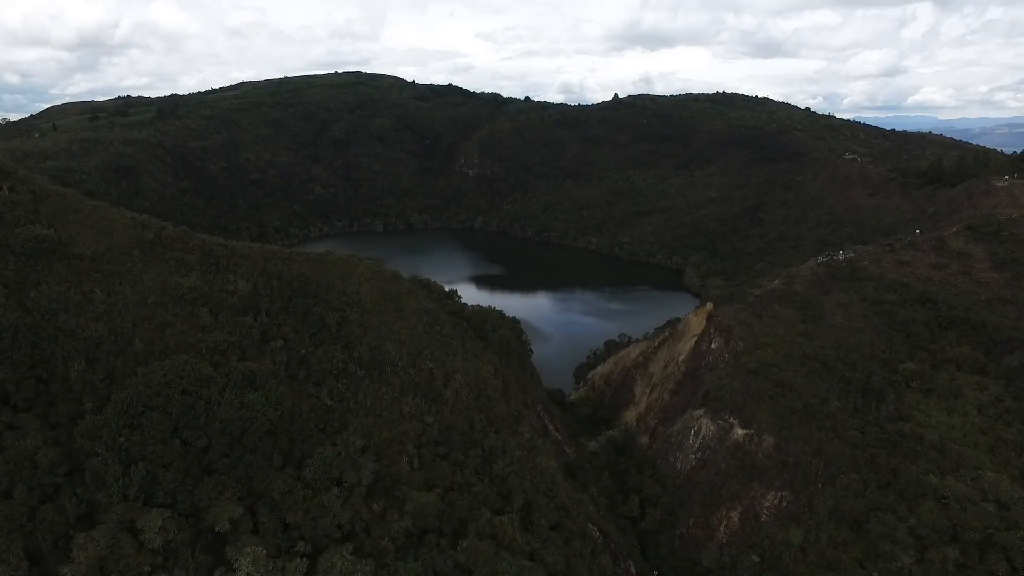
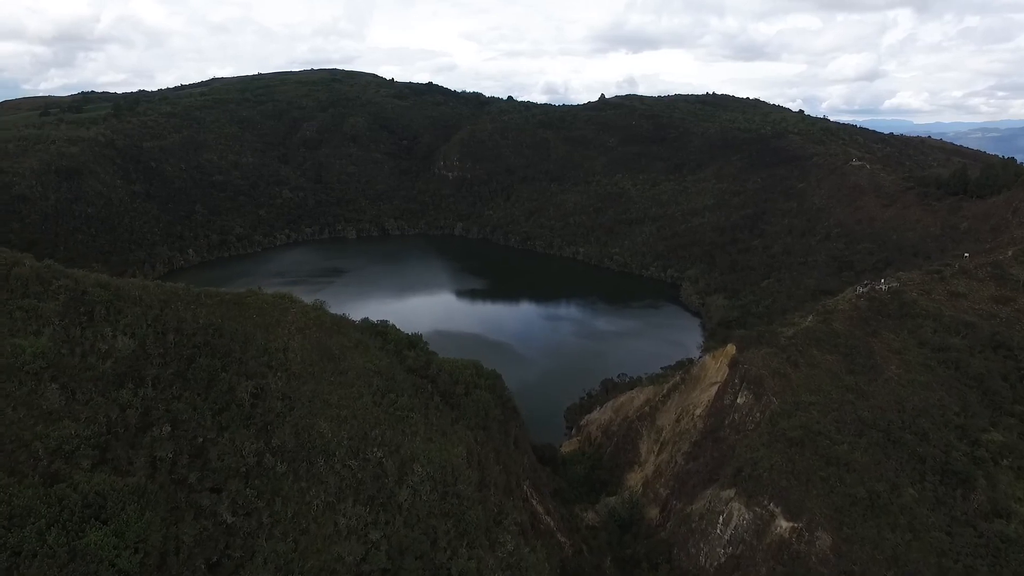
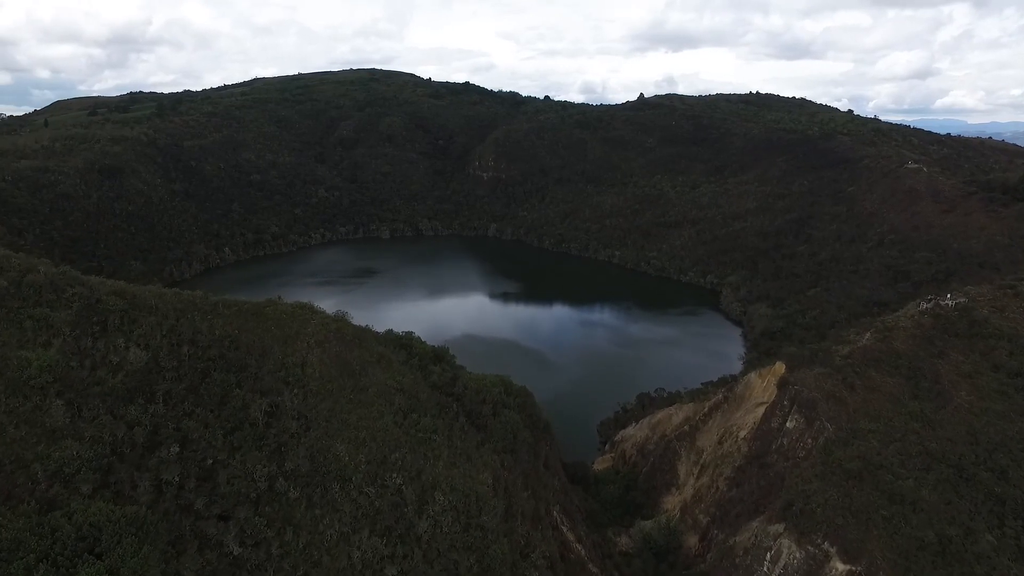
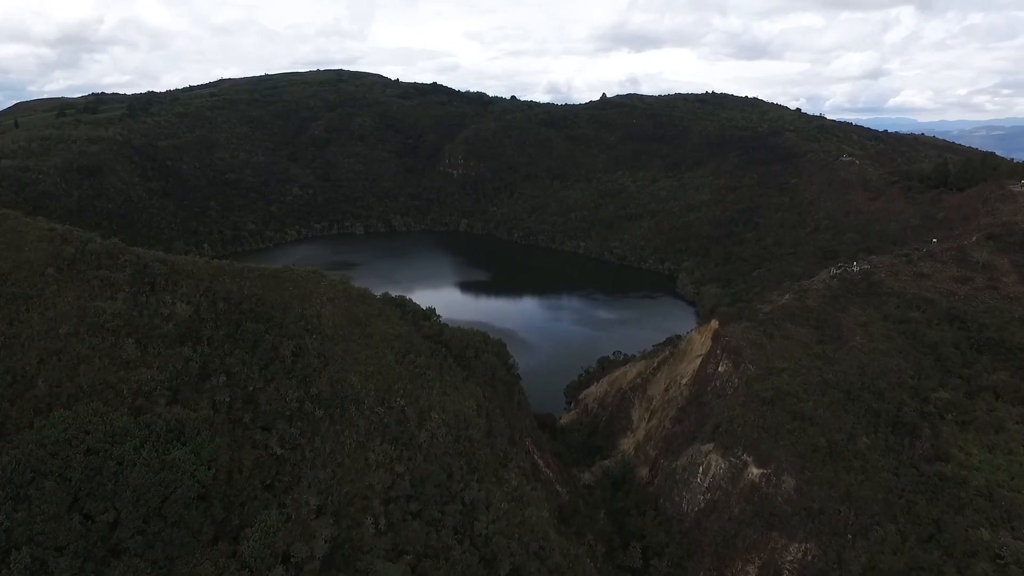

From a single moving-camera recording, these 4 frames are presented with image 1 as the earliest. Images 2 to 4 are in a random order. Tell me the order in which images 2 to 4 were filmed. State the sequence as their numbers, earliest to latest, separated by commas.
4, 2, 3
